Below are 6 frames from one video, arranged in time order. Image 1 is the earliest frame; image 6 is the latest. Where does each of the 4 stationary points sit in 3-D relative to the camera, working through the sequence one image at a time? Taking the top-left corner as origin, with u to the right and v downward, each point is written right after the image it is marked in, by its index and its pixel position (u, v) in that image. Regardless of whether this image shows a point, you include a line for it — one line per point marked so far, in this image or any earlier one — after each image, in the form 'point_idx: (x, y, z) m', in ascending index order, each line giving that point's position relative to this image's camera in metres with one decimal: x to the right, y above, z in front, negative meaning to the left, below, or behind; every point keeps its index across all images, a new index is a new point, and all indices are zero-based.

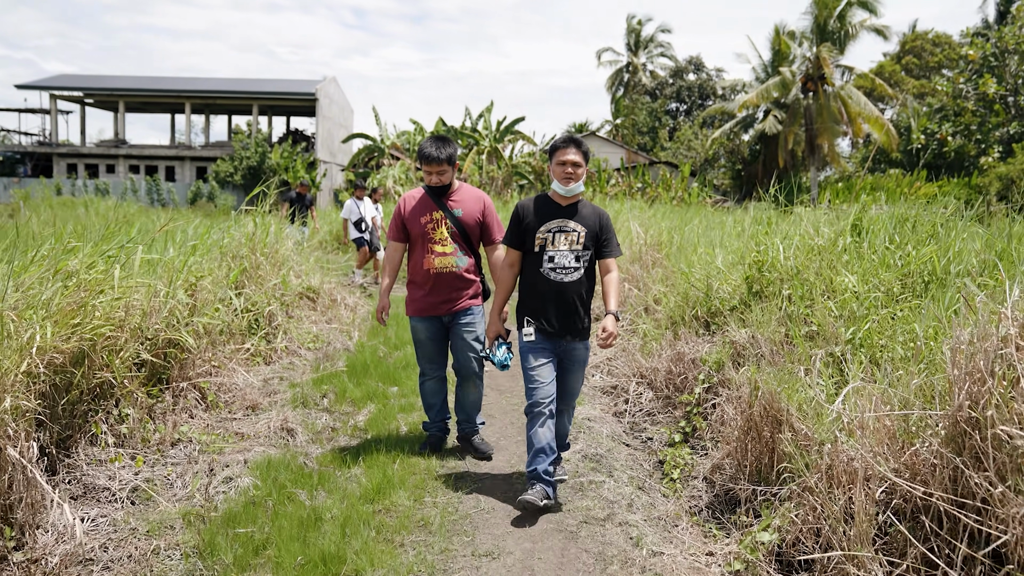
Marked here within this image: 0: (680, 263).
0: (+1.2, +0.2, +6.1) m
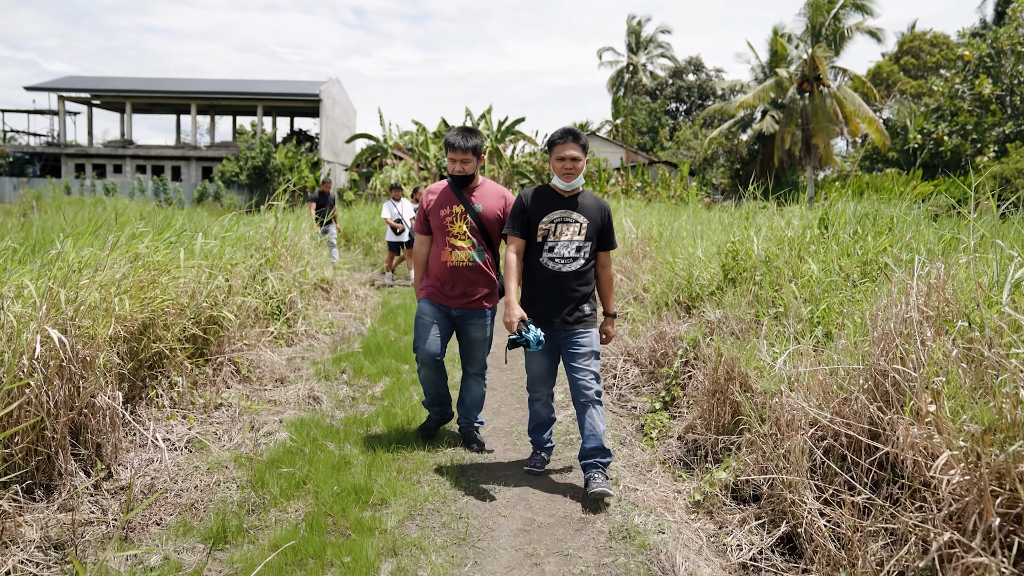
0: (+1.2, +0.3, +6.6) m
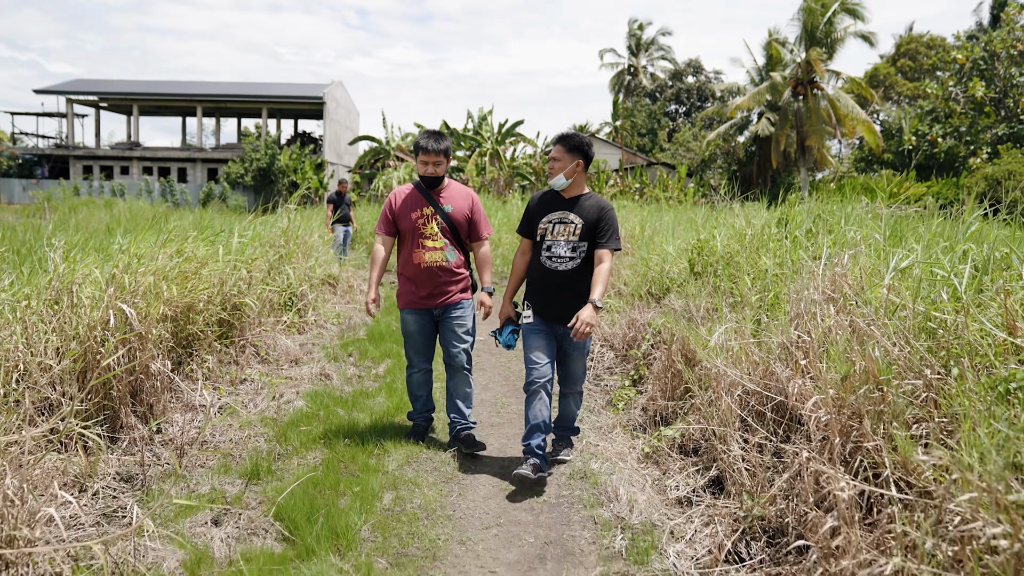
0: (+1.1, +0.3, +7.2) m
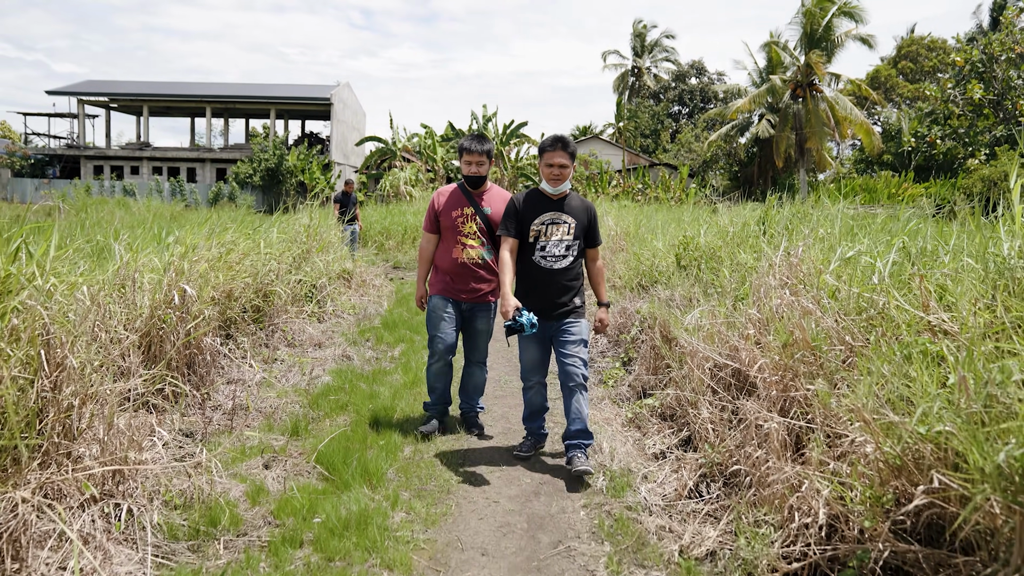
0: (+1.2, +0.4, +7.8) m
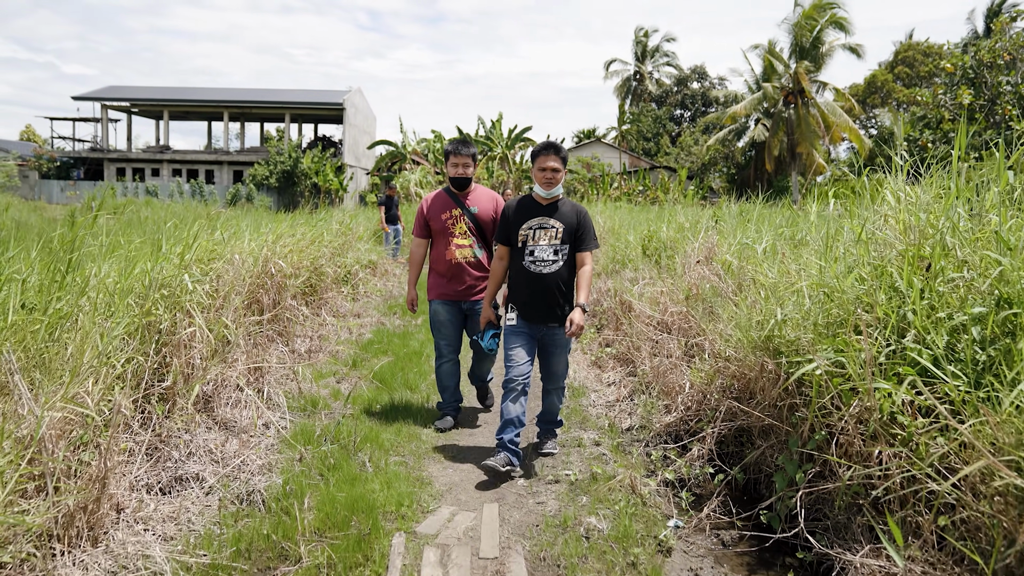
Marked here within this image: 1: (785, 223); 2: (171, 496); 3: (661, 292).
0: (+1.2, +0.5, +9.4) m
1: (+2.0, +0.5, +6.2) m
2: (-1.2, -0.7, +3.0) m
3: (+1.0, 0.0, +5.8) m
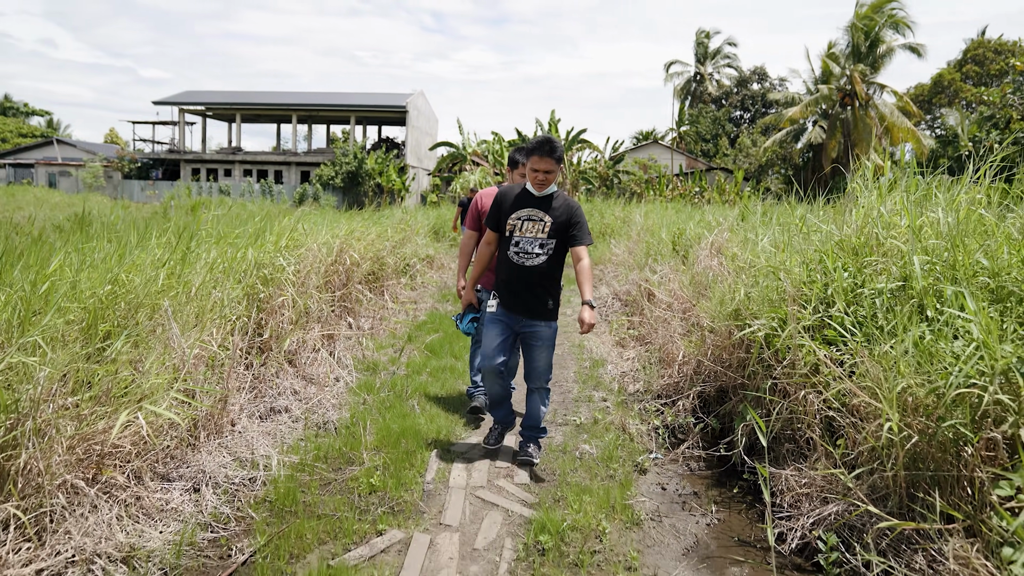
0: (+1.7, +0.6, +10.2) m
1: (+2.3, +0.5, +6.9) m
2: (-1.1, -0.6, +3.9) m
3: (+1.3, 0.0, +6.6) m
